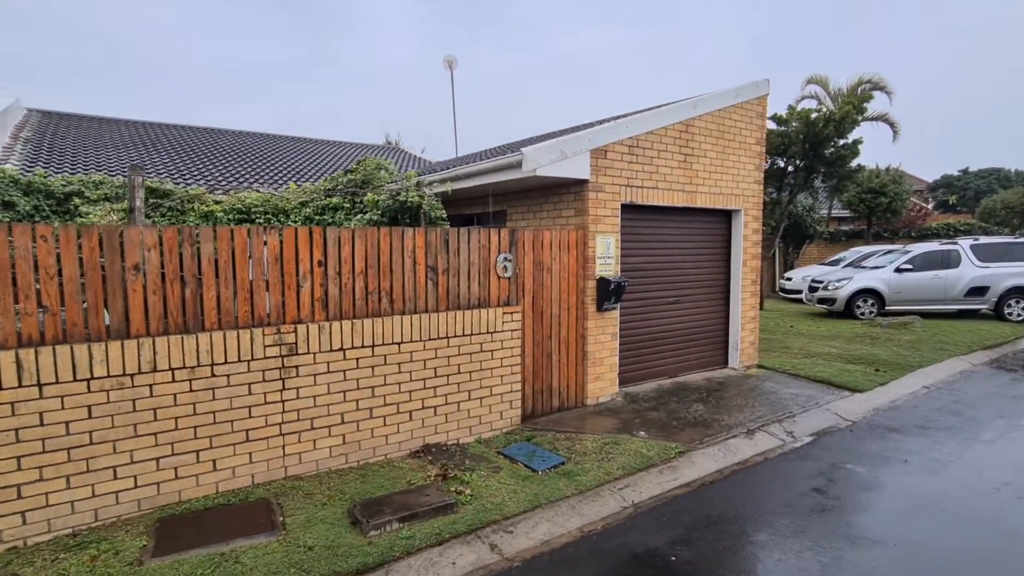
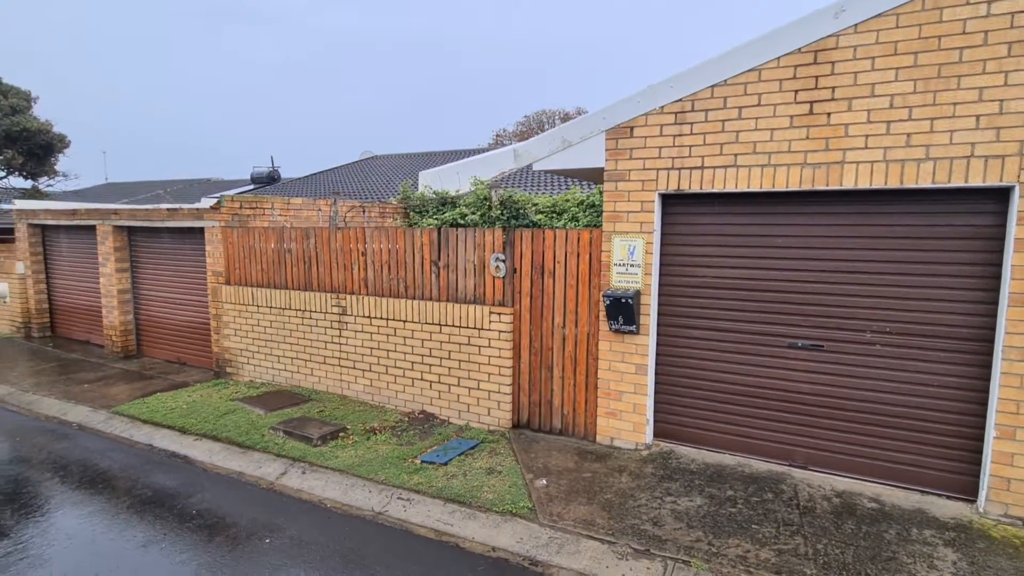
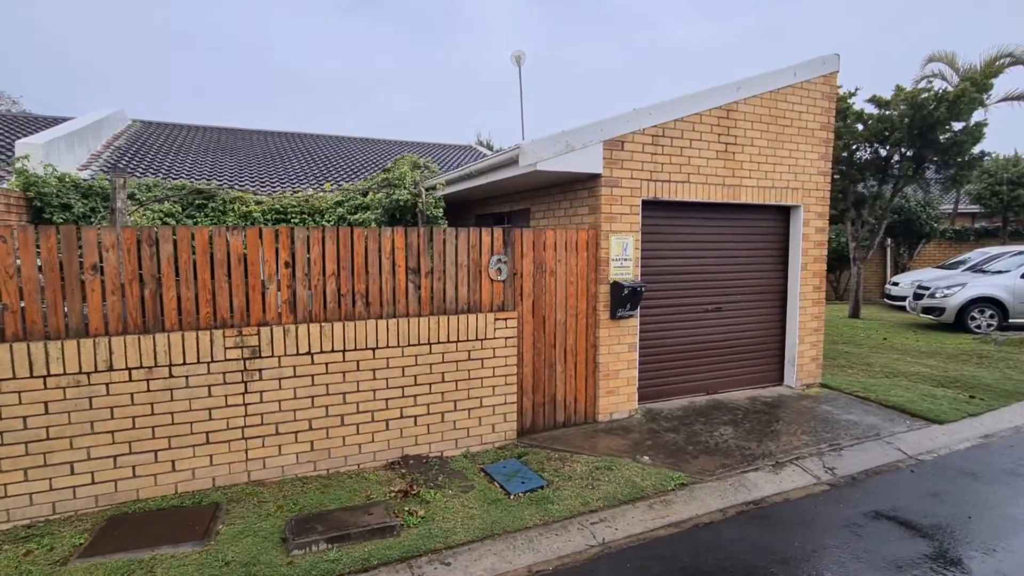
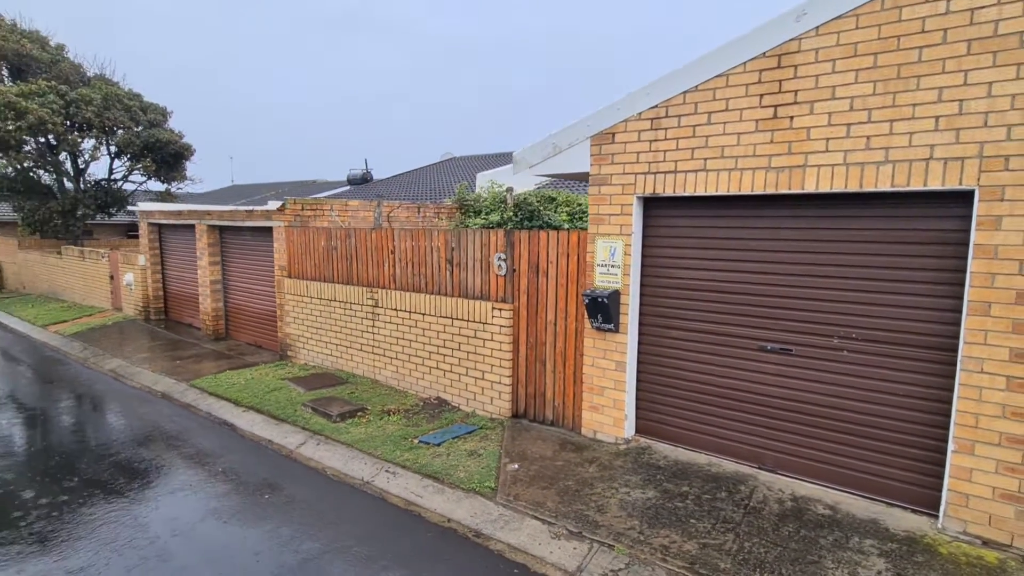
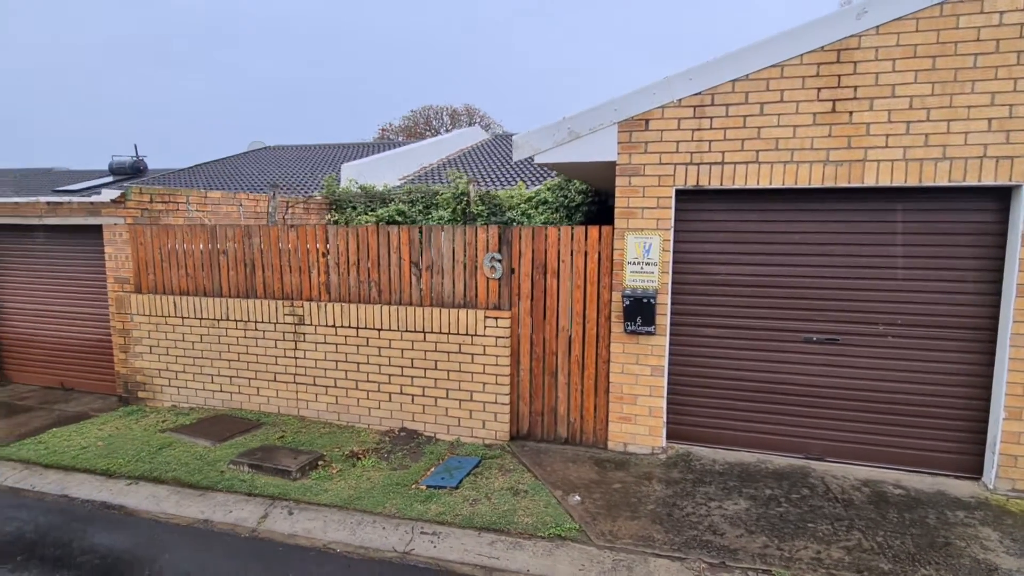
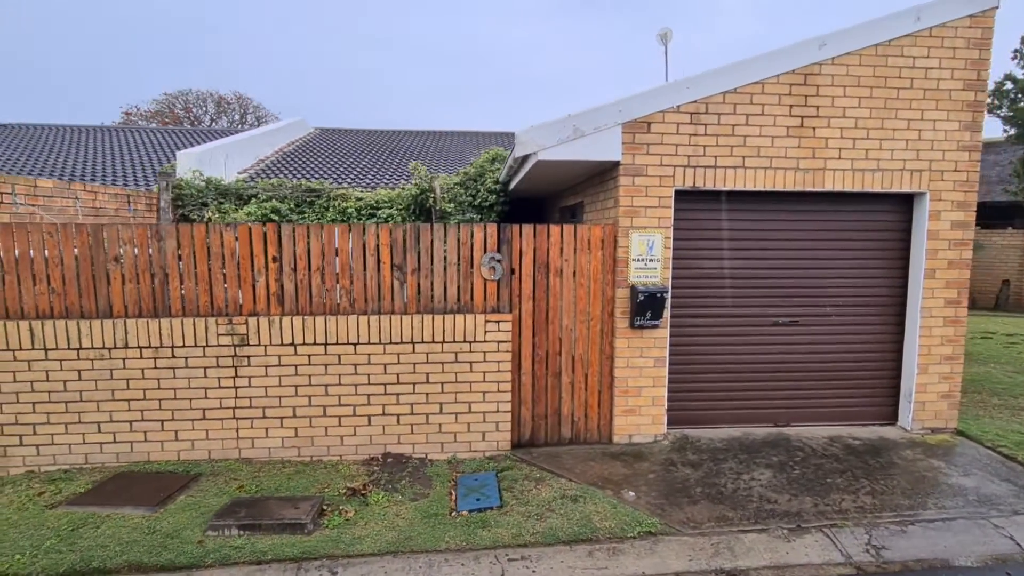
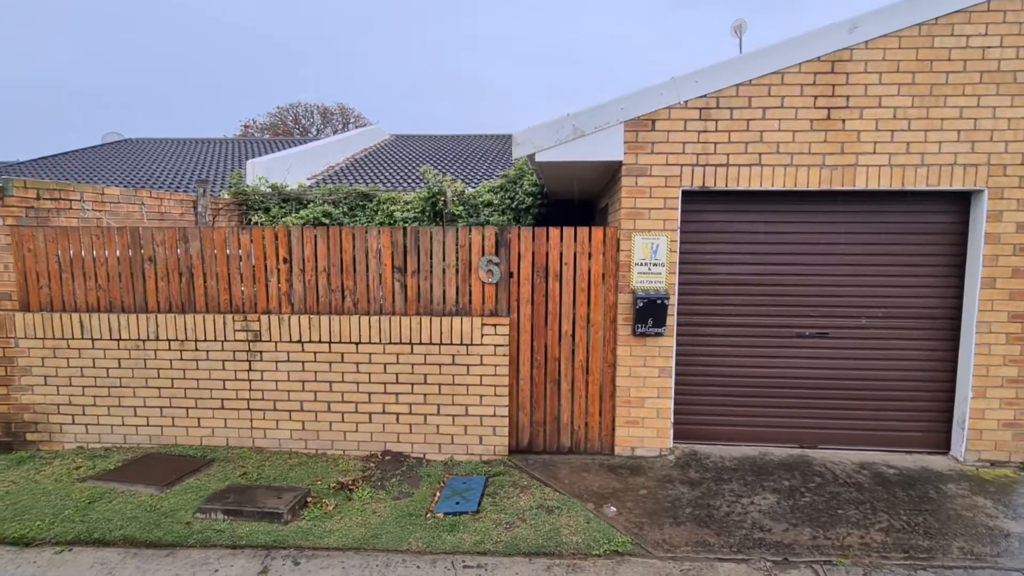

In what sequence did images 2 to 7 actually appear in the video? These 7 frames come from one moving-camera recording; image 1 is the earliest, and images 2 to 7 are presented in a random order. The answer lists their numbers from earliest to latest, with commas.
3, 6, 7, 5, 2, 4
